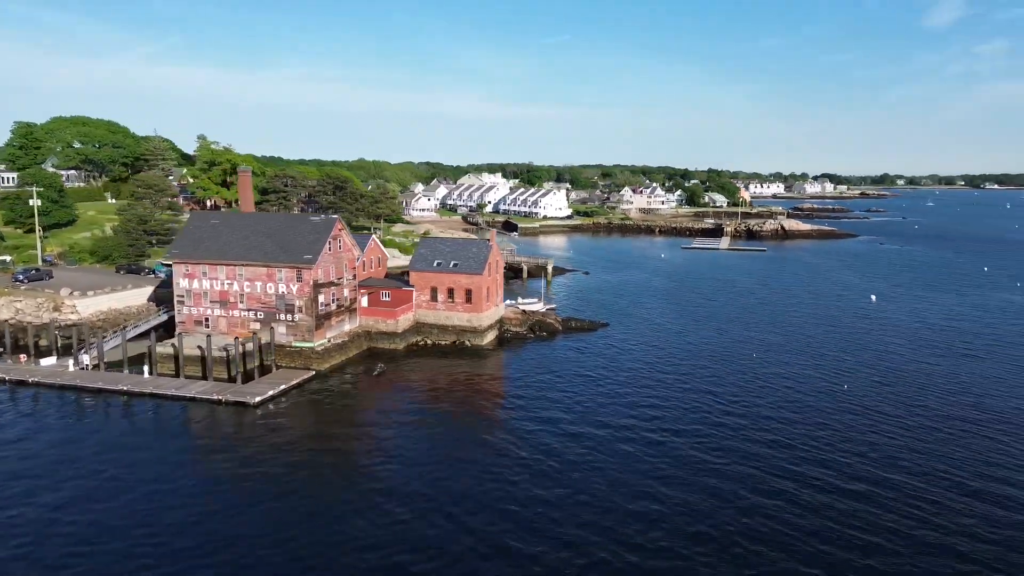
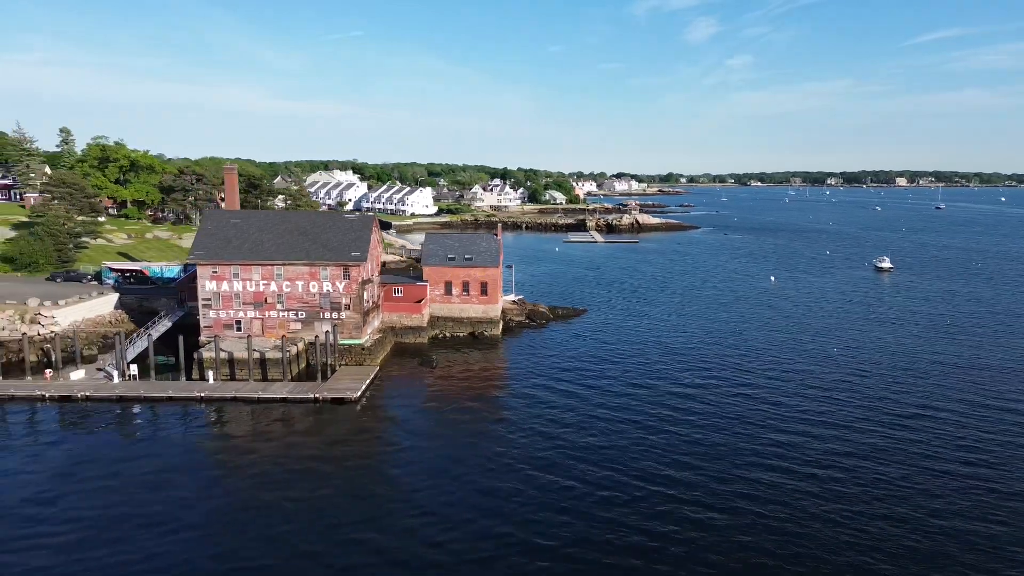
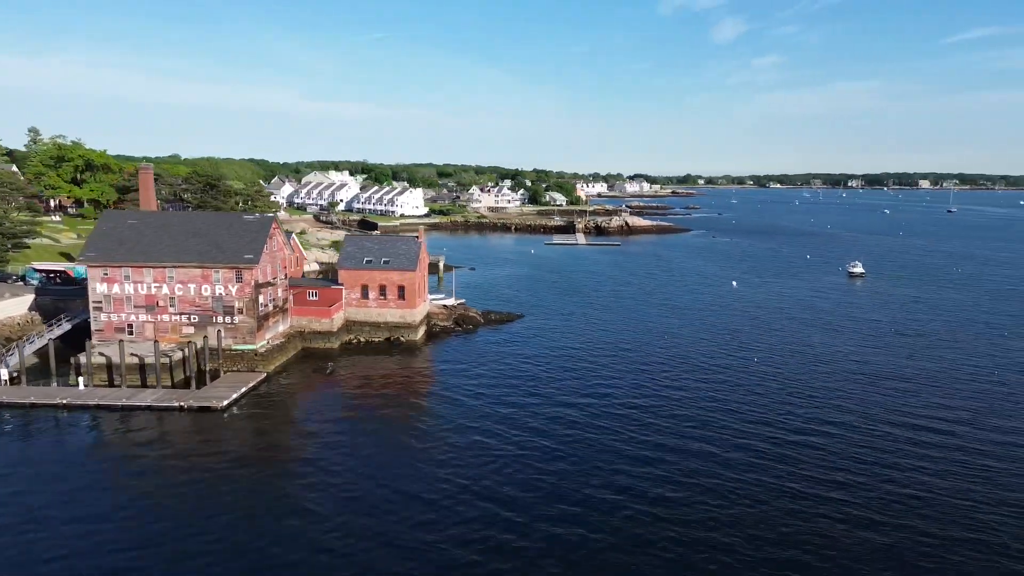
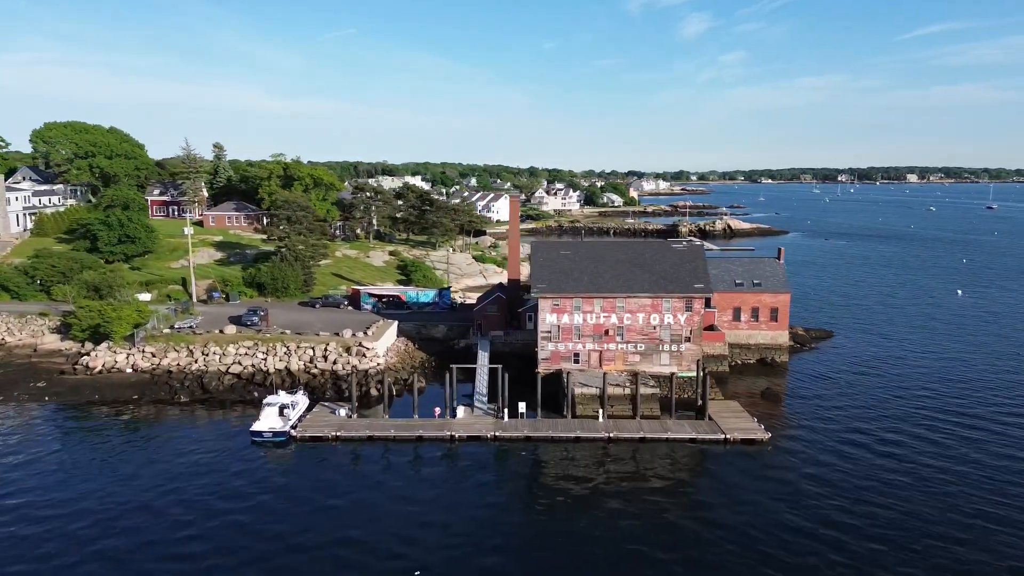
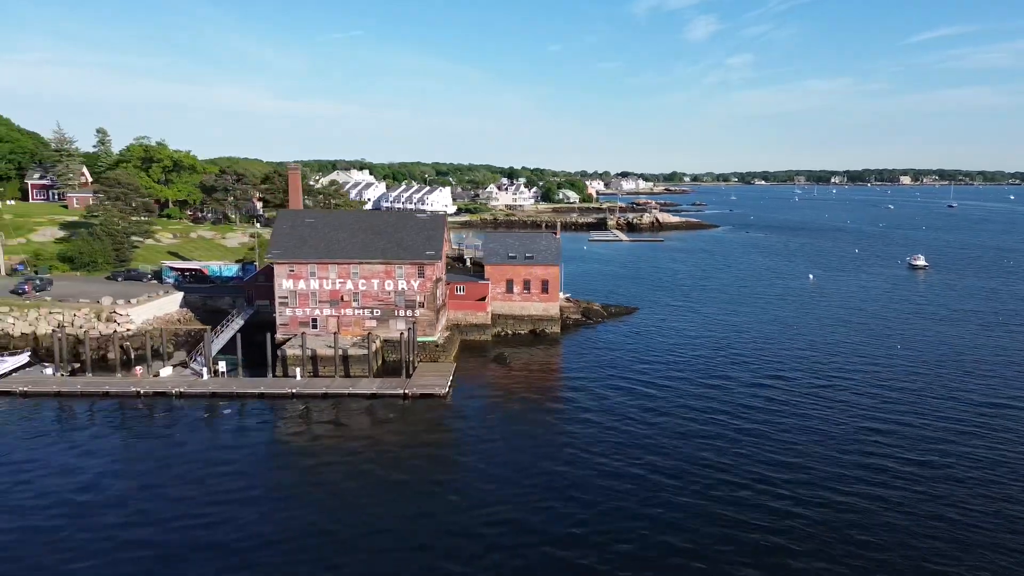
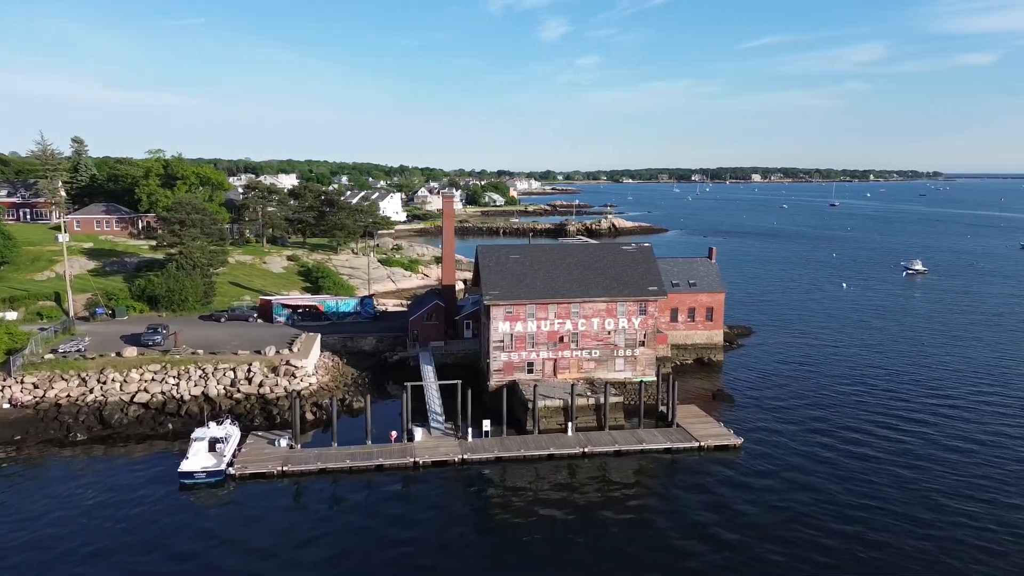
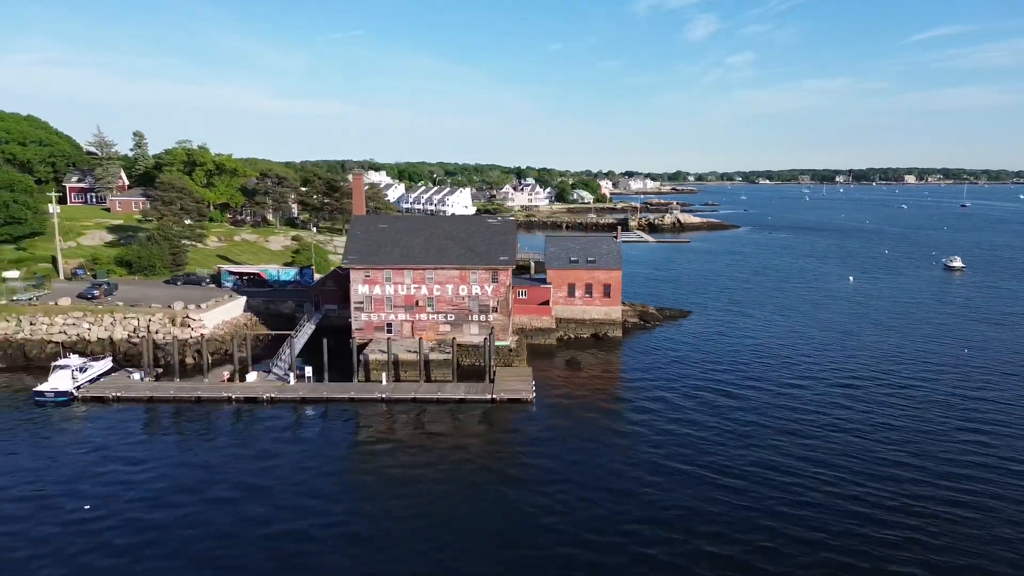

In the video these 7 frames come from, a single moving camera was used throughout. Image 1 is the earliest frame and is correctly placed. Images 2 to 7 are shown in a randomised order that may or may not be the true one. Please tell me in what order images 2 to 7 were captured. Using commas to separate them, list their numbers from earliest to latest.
3, 2, 5, 7, 4, 6
